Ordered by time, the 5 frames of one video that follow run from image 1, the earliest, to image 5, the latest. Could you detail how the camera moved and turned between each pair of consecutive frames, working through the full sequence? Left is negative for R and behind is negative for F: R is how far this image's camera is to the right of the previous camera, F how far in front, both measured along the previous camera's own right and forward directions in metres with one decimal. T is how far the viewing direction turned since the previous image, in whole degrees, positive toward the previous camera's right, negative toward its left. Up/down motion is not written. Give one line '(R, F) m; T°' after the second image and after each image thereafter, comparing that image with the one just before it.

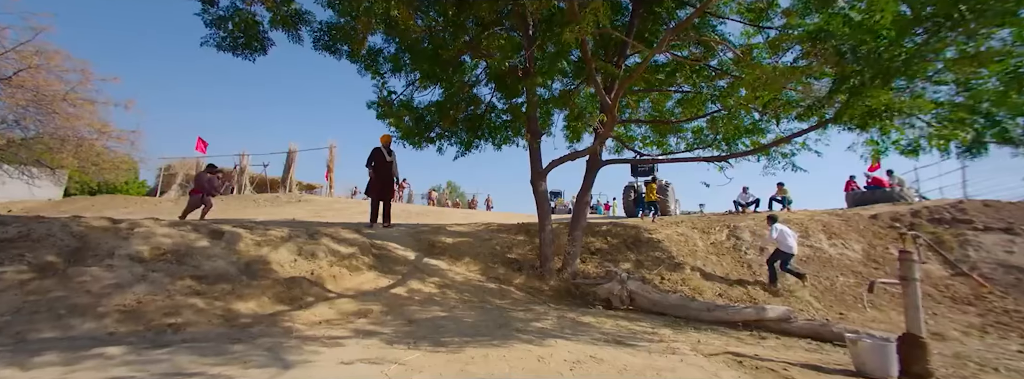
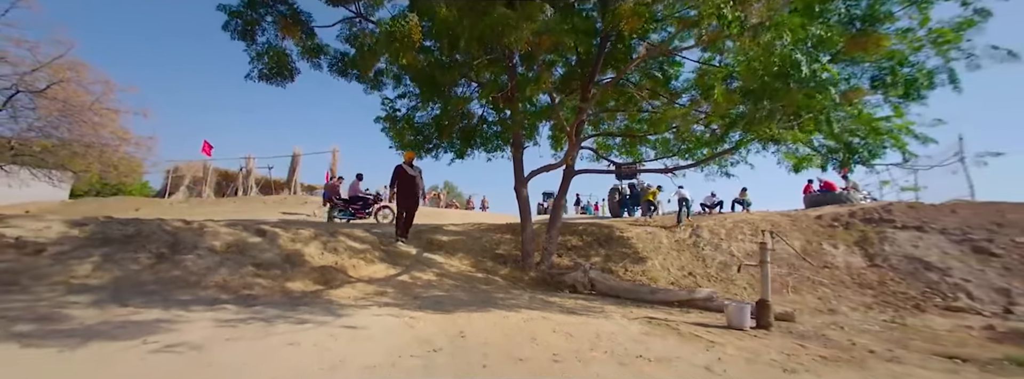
(+0.3, -1.5) m; 0°
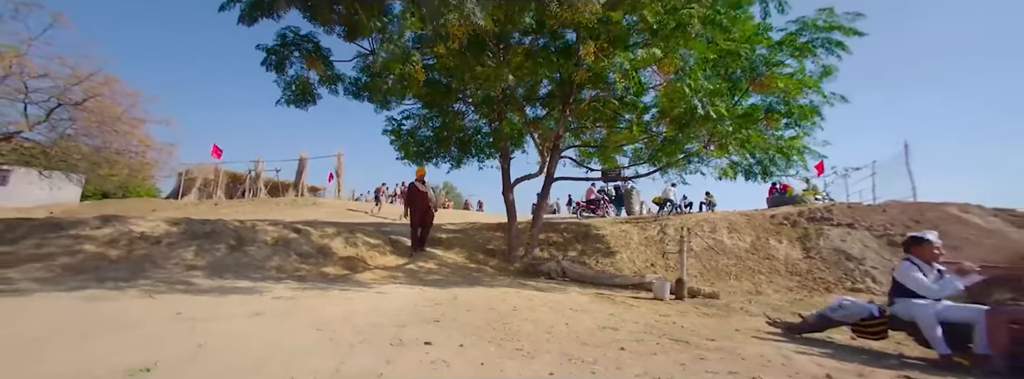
(+0.3, -1.8) m; 0°
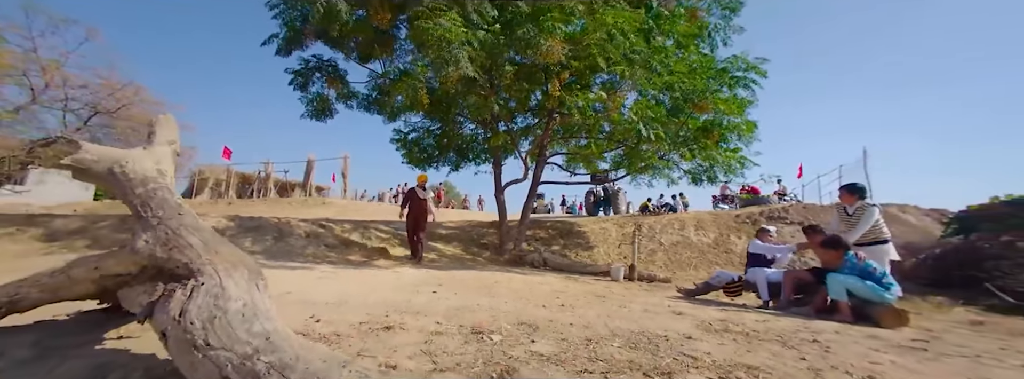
(+0.3, -1.8) m; 0°
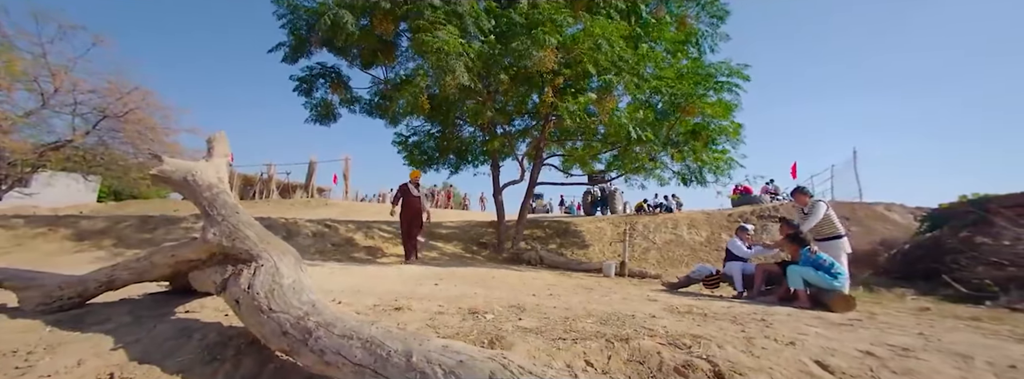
(+0.1, -0.5) m; 0°
